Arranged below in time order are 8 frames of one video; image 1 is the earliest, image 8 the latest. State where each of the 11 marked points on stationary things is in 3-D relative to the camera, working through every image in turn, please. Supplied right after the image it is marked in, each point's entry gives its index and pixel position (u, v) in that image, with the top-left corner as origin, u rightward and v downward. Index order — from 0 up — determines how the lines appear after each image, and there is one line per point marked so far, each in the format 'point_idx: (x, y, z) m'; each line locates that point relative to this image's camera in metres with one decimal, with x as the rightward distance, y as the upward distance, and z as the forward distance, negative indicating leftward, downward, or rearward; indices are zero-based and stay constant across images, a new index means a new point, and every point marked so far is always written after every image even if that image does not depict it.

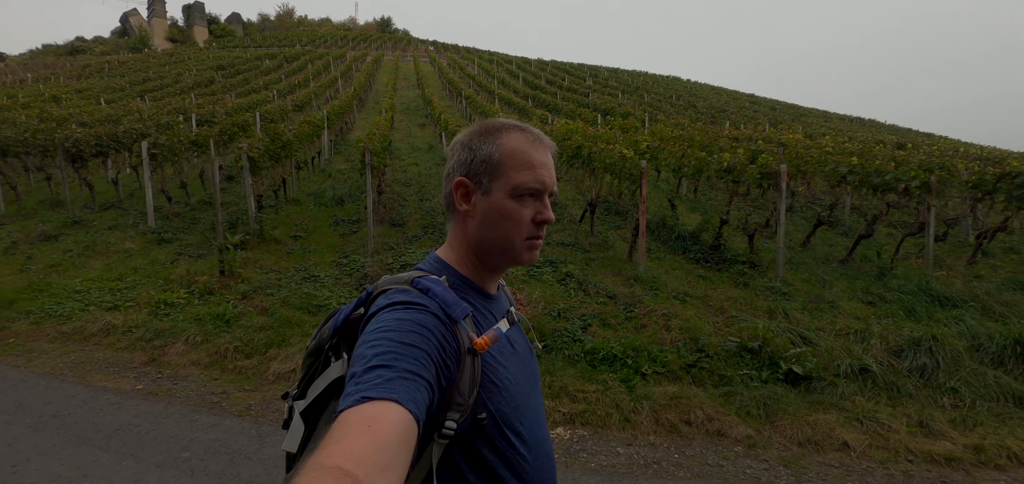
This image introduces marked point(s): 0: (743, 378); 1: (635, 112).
0: (+2.2, -1.4, +4.9) m
1: (+4.8, +5.4, +18.7) m
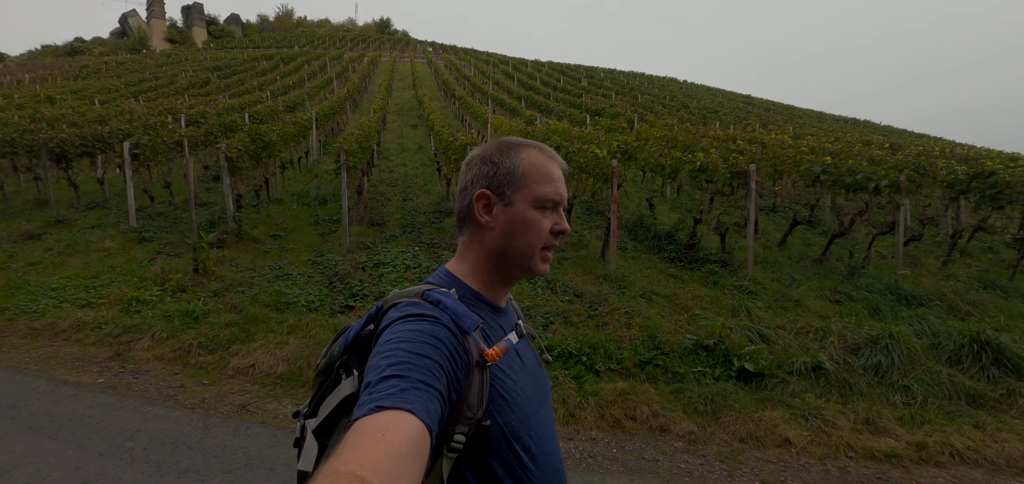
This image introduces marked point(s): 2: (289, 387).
0: (+1.7, -1.4, +5.0) m
1: (+4.5, +5.4, +18.7) m
2: (-2.4, -1.5, +4.6) m
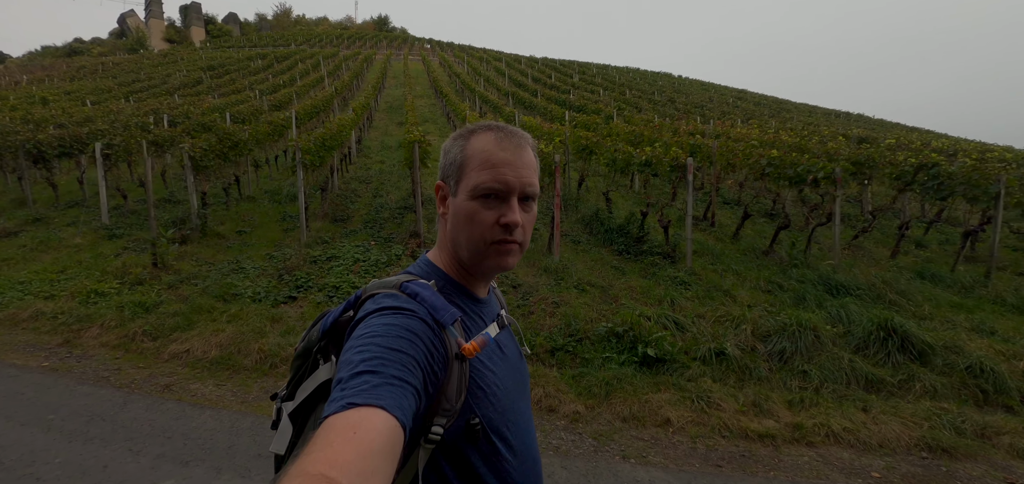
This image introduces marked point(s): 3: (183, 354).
0: (+0.8, -1.3, +5.2) m
1: (+3.7, +5.7, +18.8) m
2: (-3.3, -1.4, +4.8) m
3: (-3.9, -1.3, +5.1) m
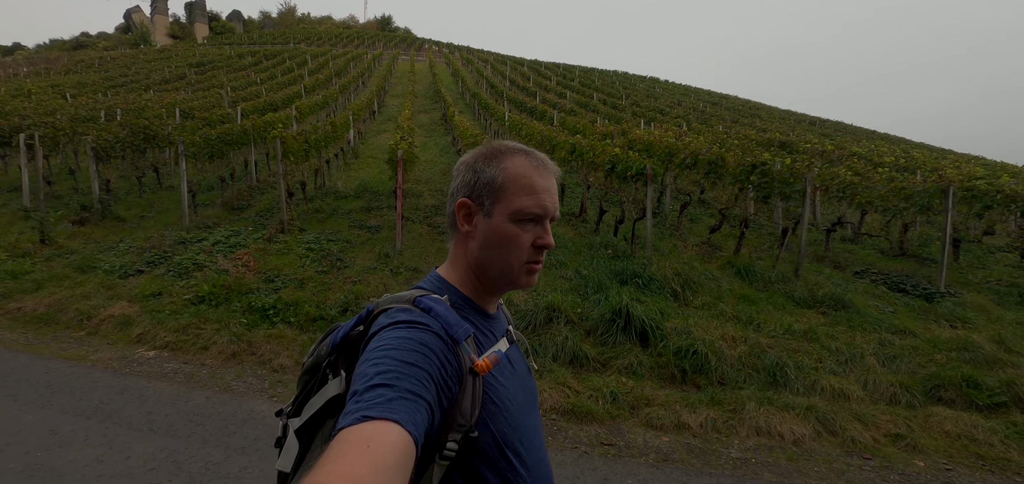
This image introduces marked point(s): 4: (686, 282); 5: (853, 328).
0: (-2.2, -1.1, +5.8) m
1: (+1.6, +5.8, +19.3) m
2: (-6.4, -1.1, +5.7) m
3: (-6.9, -1.0, +5.9) m
4: (+2.8, -0.6, +6.9) m
5: (+4.9, -1.2, +6.2) m
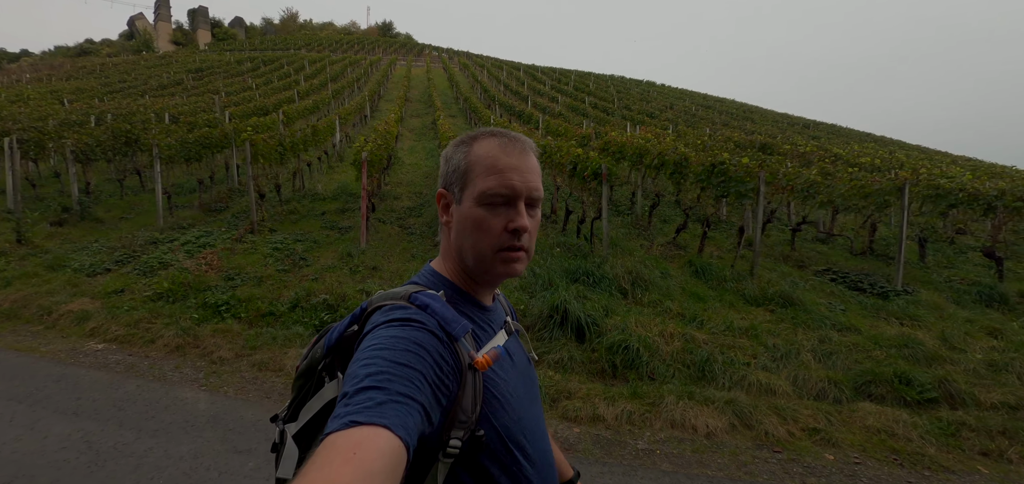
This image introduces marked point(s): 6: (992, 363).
0: (-3.0, -1.1, +6.0) m
1: (+1.0, +5.7, +19.4) m
2: (-7.2, -1.1, +5.9) m
3: (-7.7, -0.9, +6.2) m
4: (+2.0, -0.6, +7.0) m
5: (+4.1, -1.2, +6.3) m
6: (+6.3, -1.6, +5.7) m
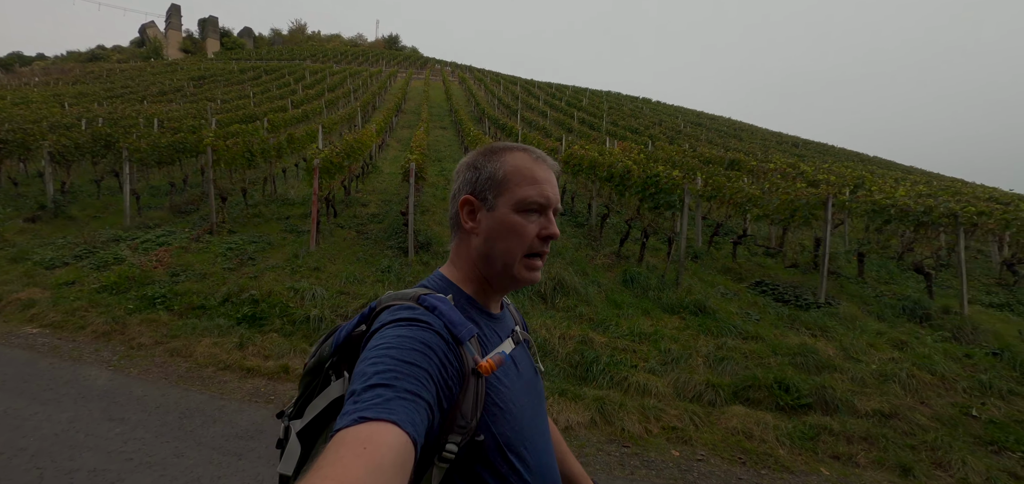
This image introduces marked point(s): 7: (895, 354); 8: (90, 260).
0: (-4.3, -1.1, +6.4) m
1: (+0.2, +5.3, +19.9) m
2: (-8.4, -0.9, +6.4) m
3: (-8.9, -0.8, +6.7) m
4: (+0.8, -0.7, +7.3) m
5: (+2.8, -1.4, +6.5) m
6: (+5.0, -1.8, +5.8) m
7: (+5.7, -1.7, +6.4) m
8: (-7.8, -0.3, +7.9) m
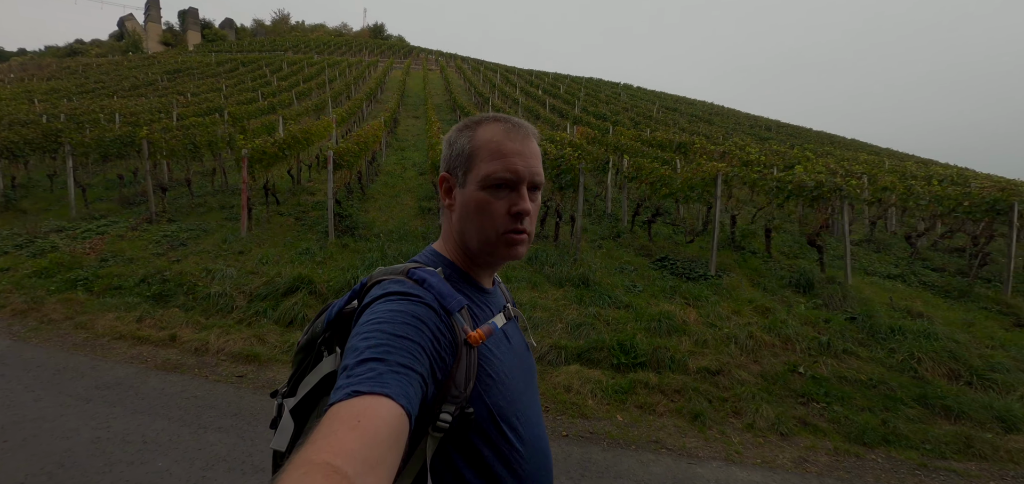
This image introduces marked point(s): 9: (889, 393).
0: (-6.1, -0.8, +7.0) m
1: (-1.6, +6.0, +20.3) m
2: (-10.2, -0.8, +7.0) m
3: (-10.7, -0.6, +7.3) m
4: (-1.0, -0.4, +7.8) m
5: (+1.0, -1.0, +7.0) m
6: (+3.2, -1.4, +6.3) m
7: (+3.9, -1.2, +6.9) m
8: (-9.6, -0.1, +8.5) m
9: (+4.8, -1.9, +5.5) m
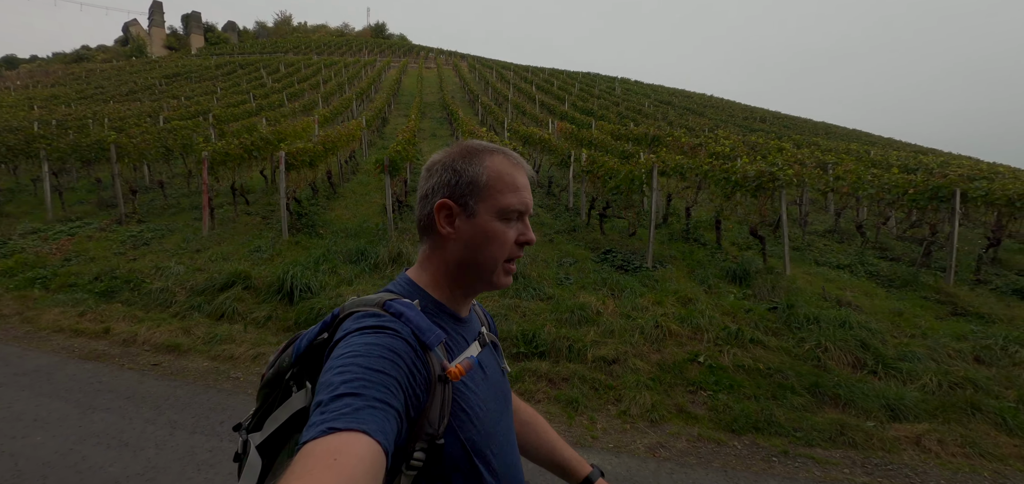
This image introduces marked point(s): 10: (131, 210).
0: (-7.4, -0.8, +7.4) m
1: (-2.5, +6.2, +20.5) m
2: (-11.5, -0.8, +7.6) m
3: (-12.0, -0.7, +7.9) m
4: (-2.3, -0.3, +8.1) m
5: (-0.2, -0.9, +7.2) m
6: (+1.9, -1.3, +6.5) m
7: (+2.6, -1.1, +7.0) m
8: (-10.8, -0.1, +9.1) m
9: (+3.5, -1.8, +5.6) m
10: (-9.8, +0.9, +11.2) m
